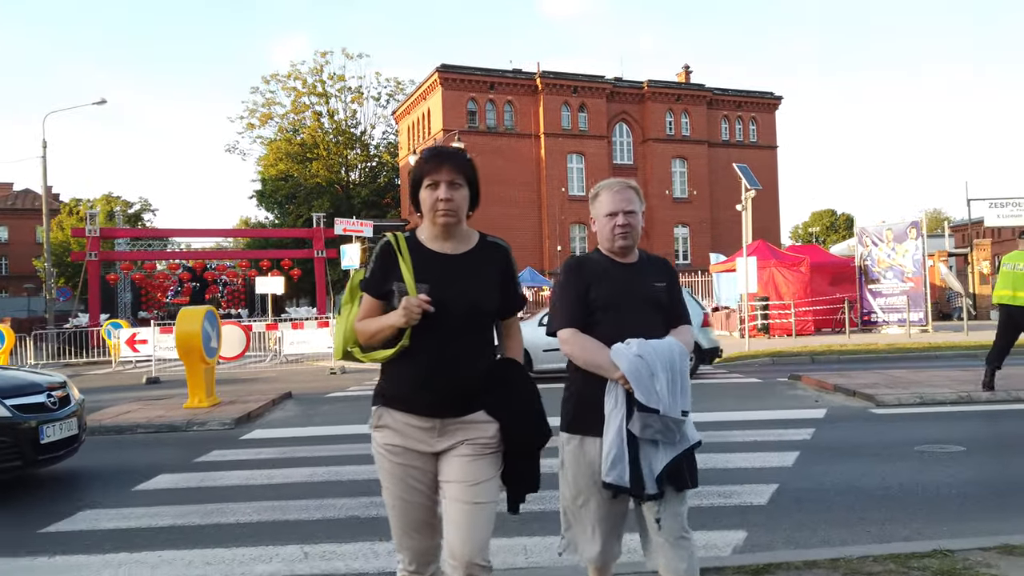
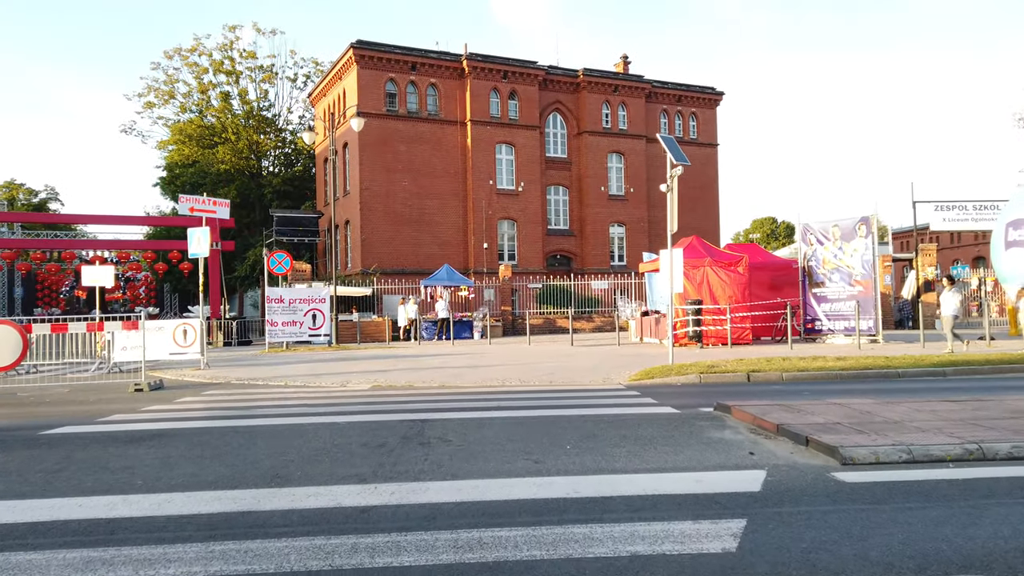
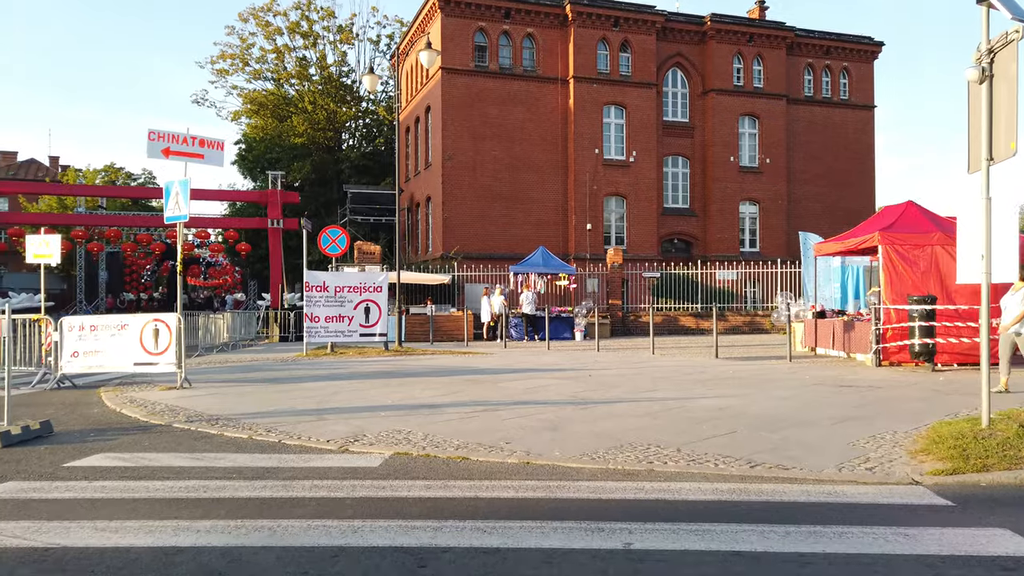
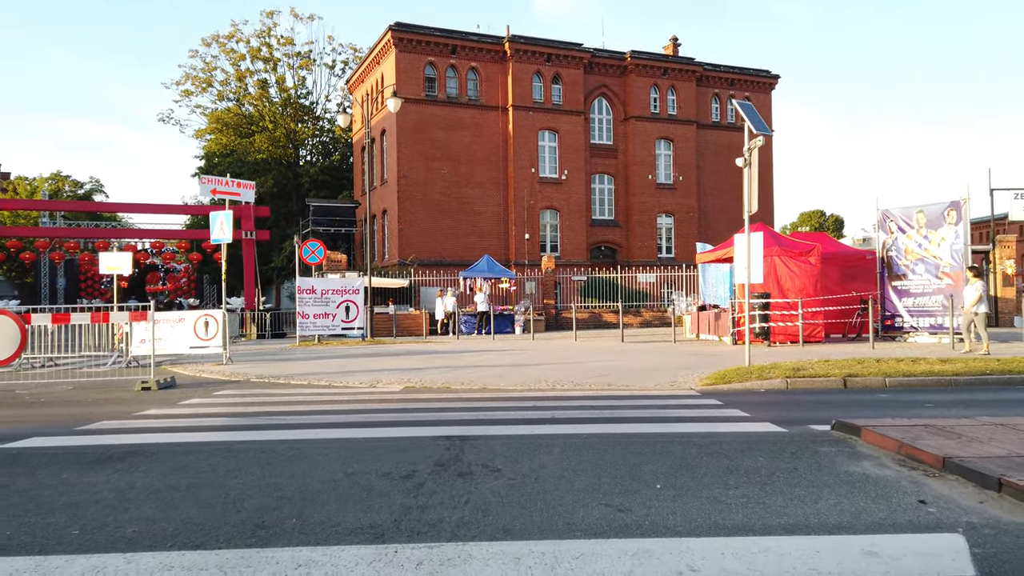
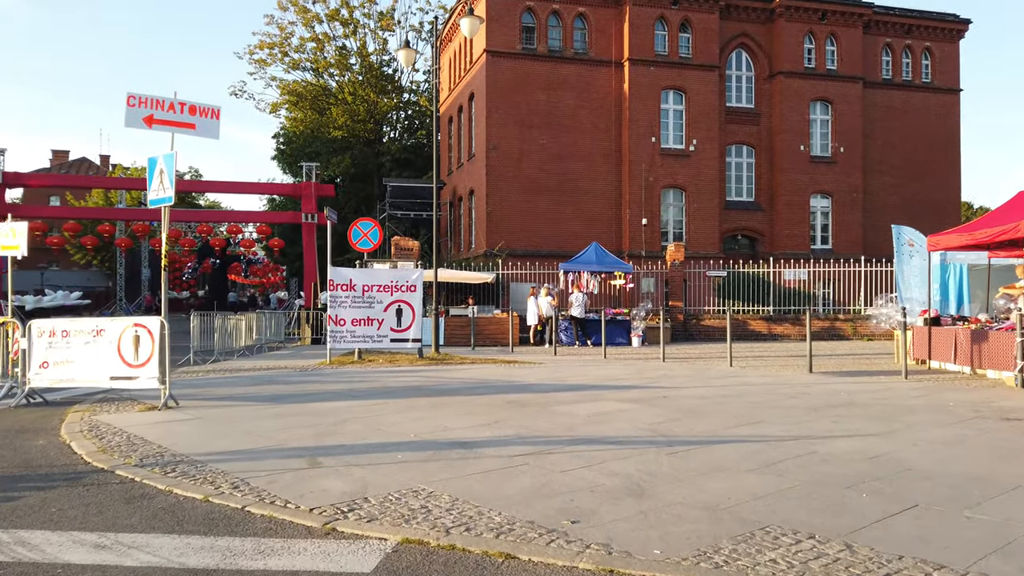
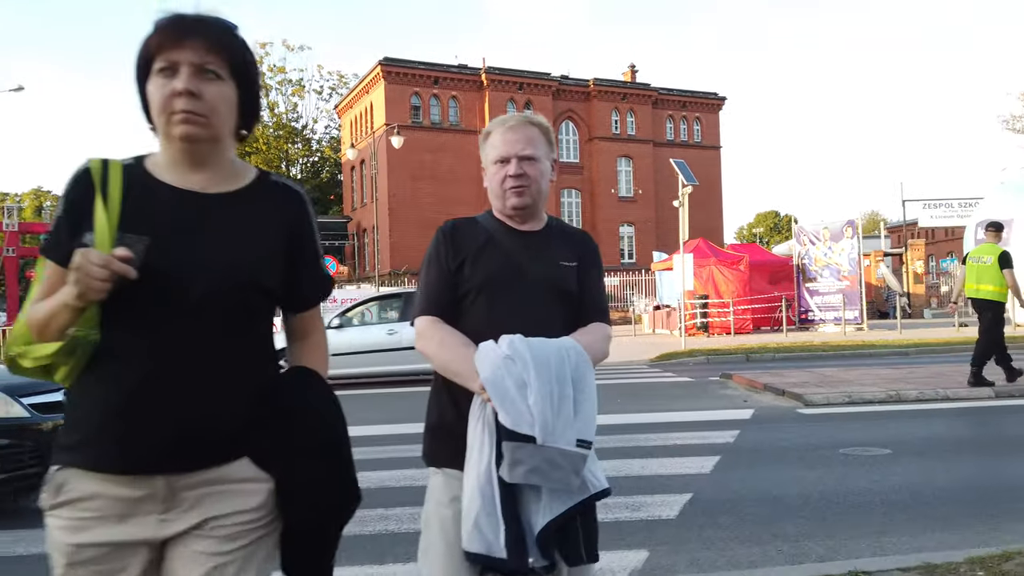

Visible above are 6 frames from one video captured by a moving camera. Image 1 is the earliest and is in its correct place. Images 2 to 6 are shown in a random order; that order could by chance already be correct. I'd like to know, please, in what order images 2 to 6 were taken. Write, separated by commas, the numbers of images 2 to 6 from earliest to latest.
6, 2, 4, 3, 5
